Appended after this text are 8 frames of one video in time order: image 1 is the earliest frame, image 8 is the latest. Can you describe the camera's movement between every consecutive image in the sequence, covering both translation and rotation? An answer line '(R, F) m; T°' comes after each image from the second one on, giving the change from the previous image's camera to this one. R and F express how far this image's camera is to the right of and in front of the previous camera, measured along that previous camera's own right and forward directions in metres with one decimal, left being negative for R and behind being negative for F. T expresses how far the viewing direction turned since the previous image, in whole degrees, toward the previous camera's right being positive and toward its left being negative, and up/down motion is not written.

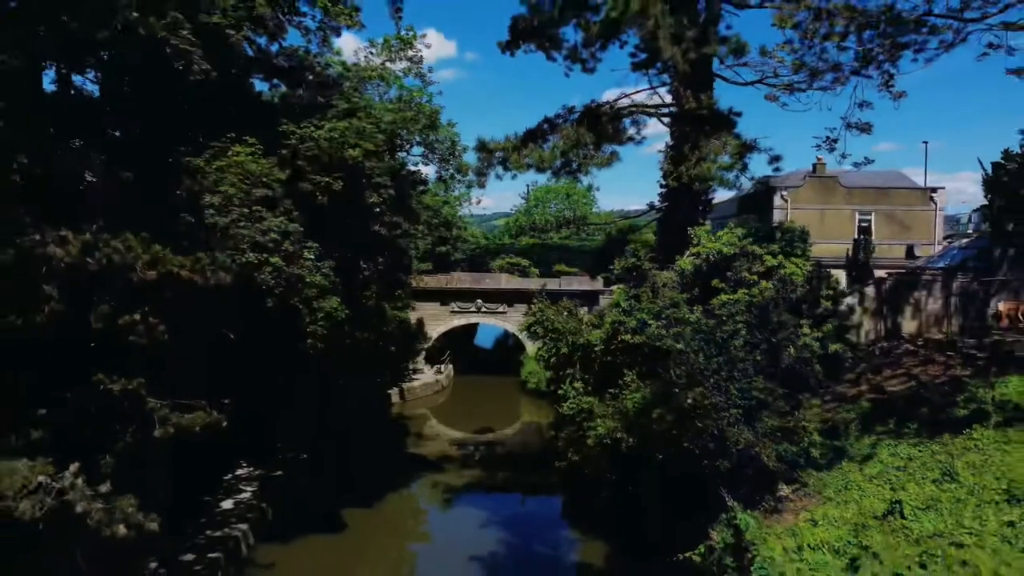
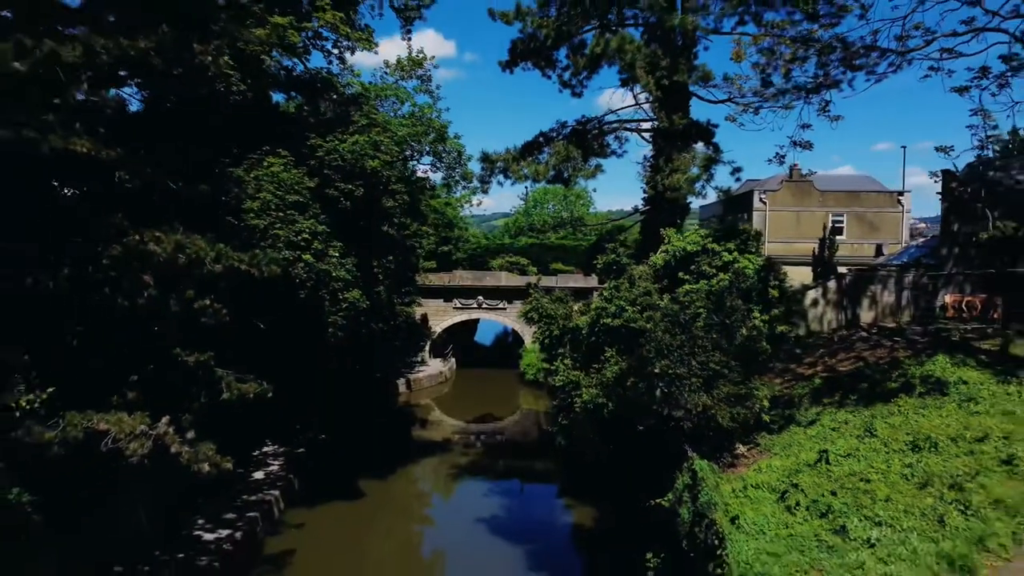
(0.0, -2.0) m; 0°
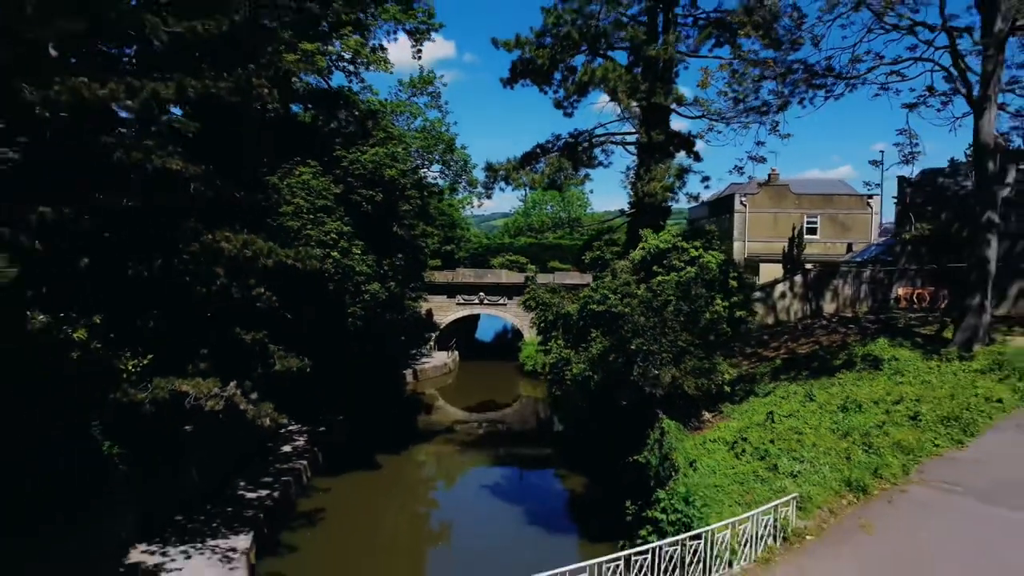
(0.0, -2.3) m; 0°
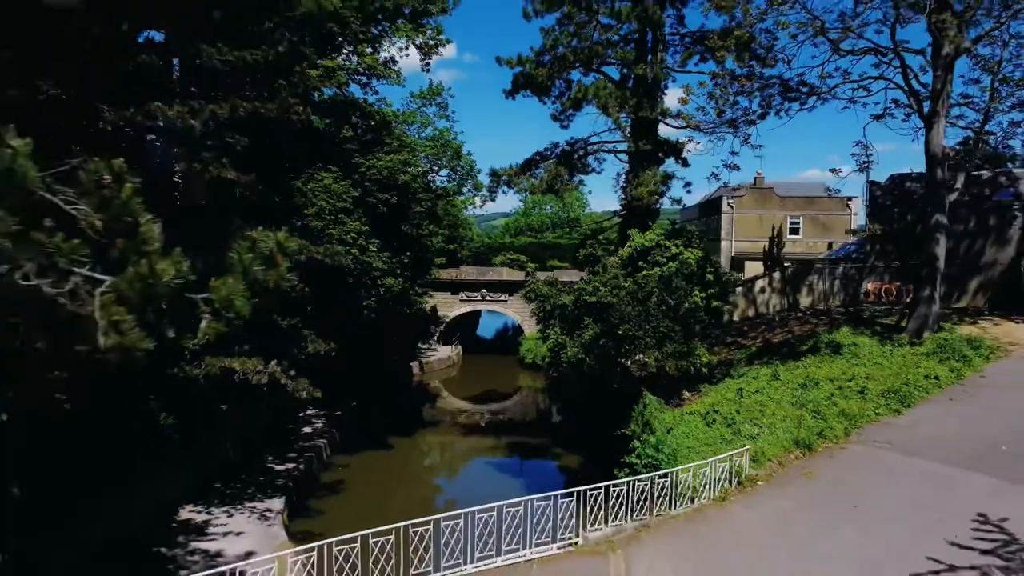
(0.0, -1.9) m; 0°
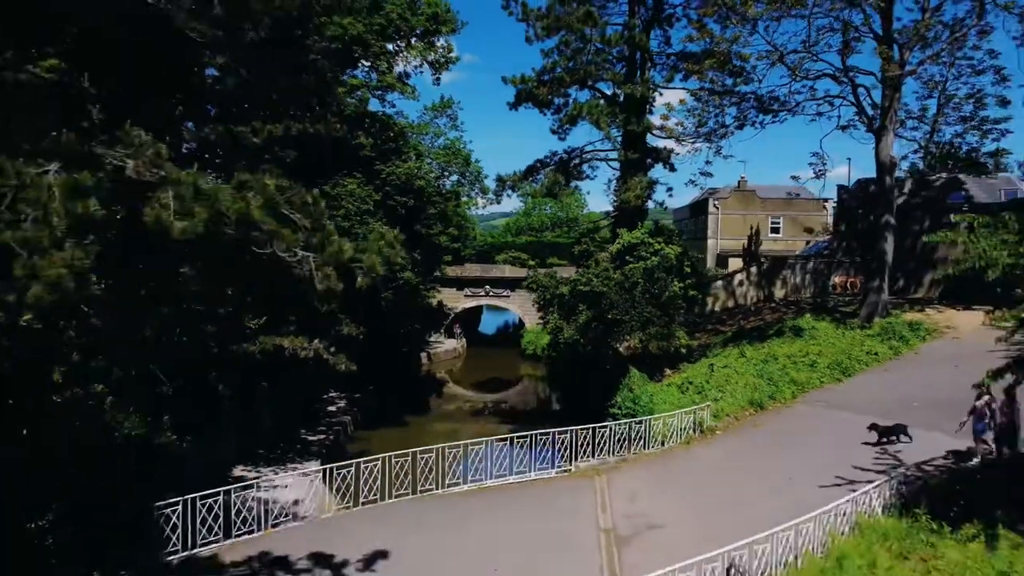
(-0.1, -2.6) m; 0°
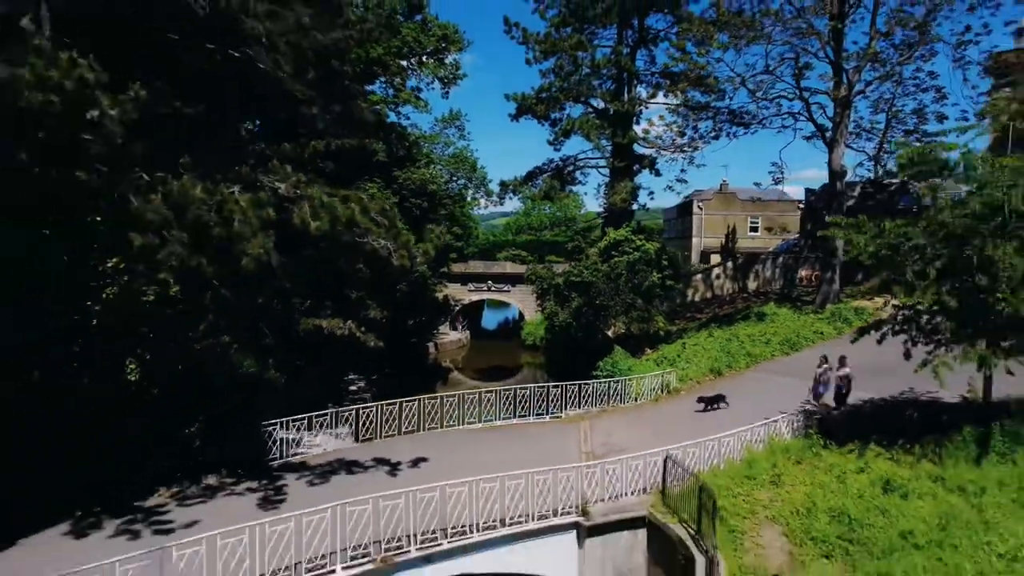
(0.0, -3.1) m; 0°
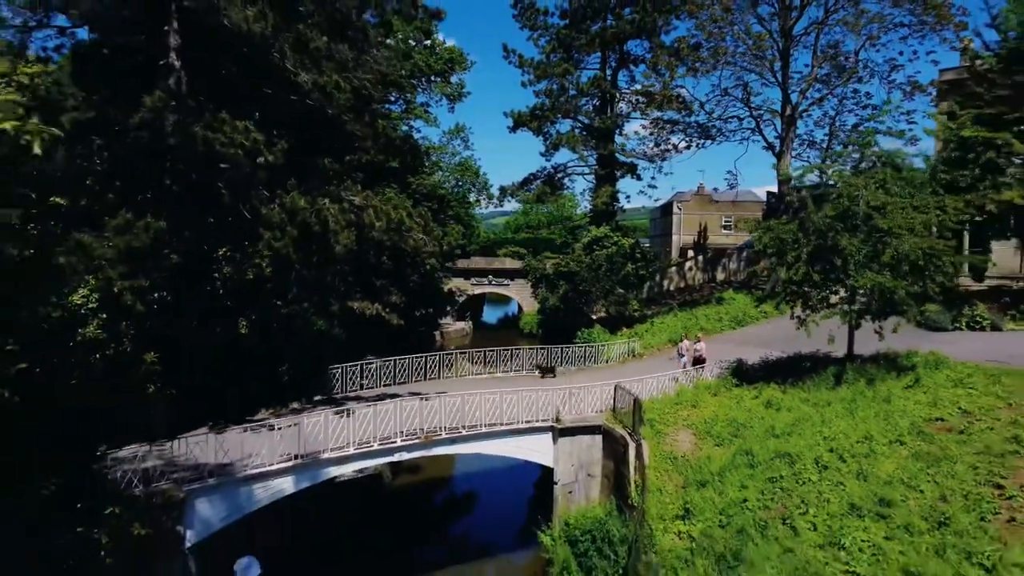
(0.0, -4.2) m; 0°
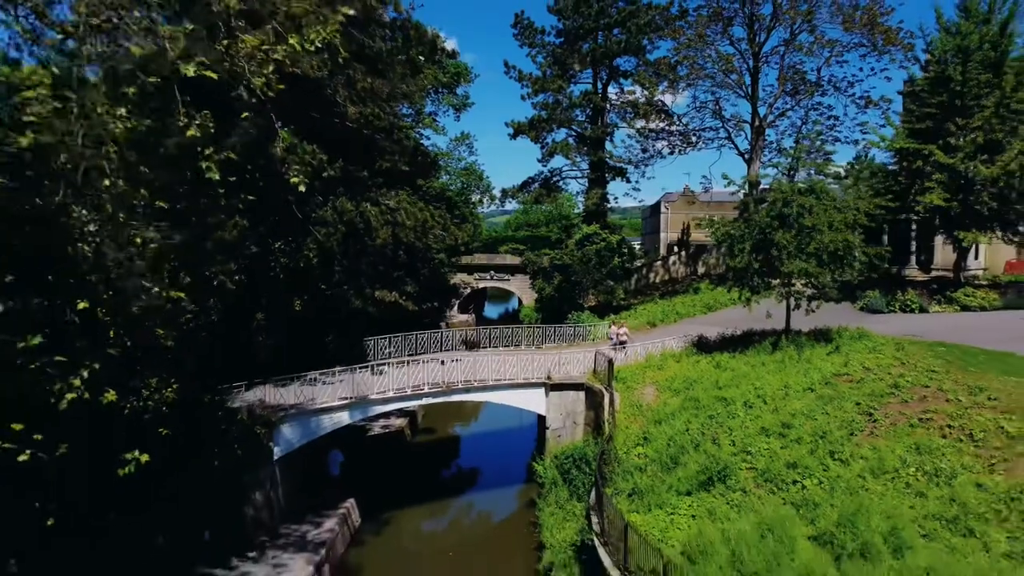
(0.0, -3.4) m; 0°
